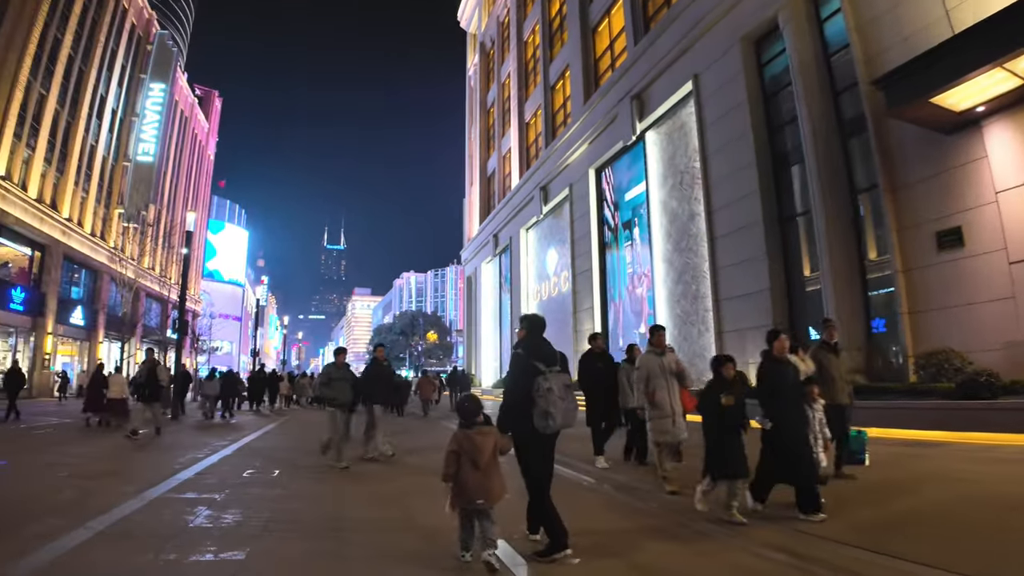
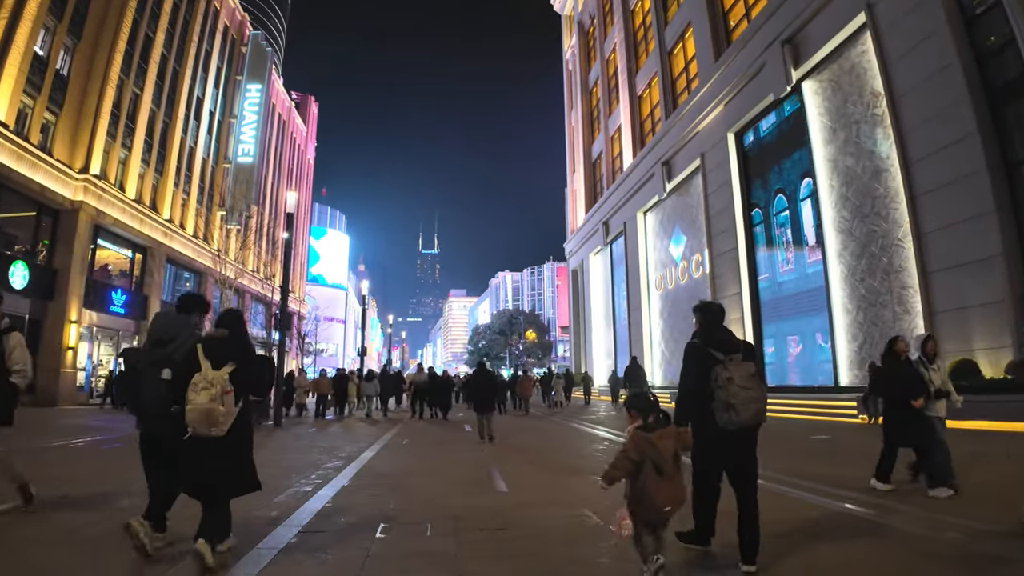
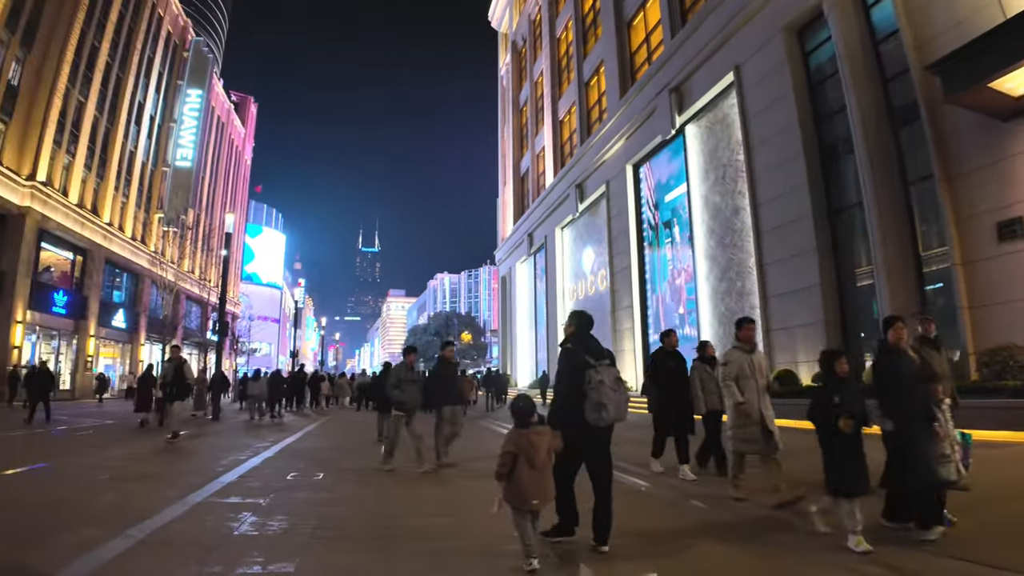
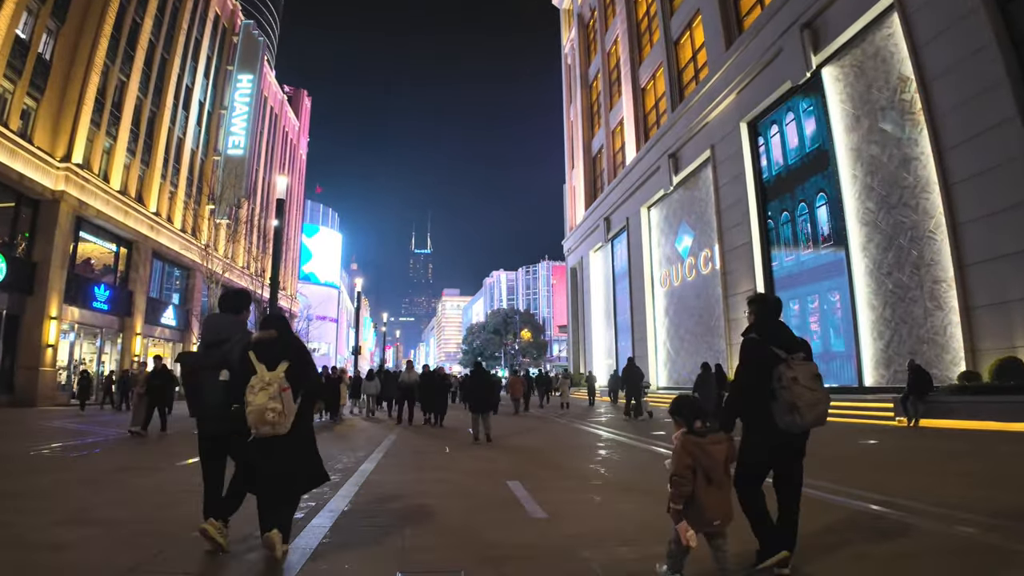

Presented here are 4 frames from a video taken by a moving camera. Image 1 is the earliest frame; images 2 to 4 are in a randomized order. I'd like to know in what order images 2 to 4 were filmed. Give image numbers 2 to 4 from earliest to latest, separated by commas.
3, 2, 4
